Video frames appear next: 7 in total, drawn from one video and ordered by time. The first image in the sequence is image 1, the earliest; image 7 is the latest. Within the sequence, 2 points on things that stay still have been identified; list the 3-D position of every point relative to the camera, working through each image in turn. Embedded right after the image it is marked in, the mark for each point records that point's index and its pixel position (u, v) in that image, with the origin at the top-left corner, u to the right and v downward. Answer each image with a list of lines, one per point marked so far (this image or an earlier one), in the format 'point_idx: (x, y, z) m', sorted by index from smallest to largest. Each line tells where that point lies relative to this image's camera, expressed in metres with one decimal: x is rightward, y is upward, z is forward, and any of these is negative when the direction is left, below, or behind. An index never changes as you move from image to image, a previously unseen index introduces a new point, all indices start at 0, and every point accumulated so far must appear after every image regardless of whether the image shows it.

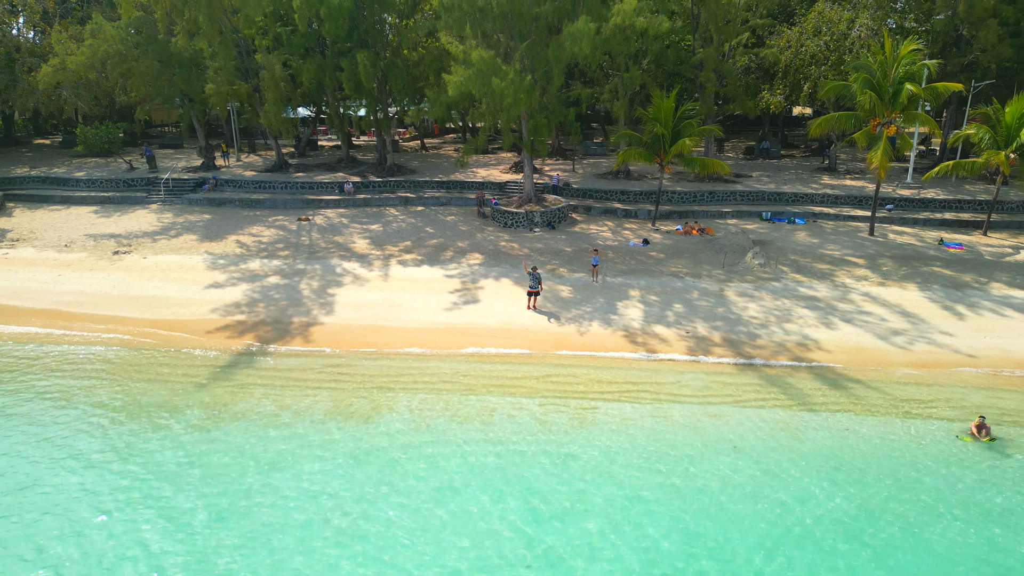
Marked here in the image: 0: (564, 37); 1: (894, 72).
0: (+1.3, +6.4, +19.3) m
1: (+10.0, +5.7, +19.8) m
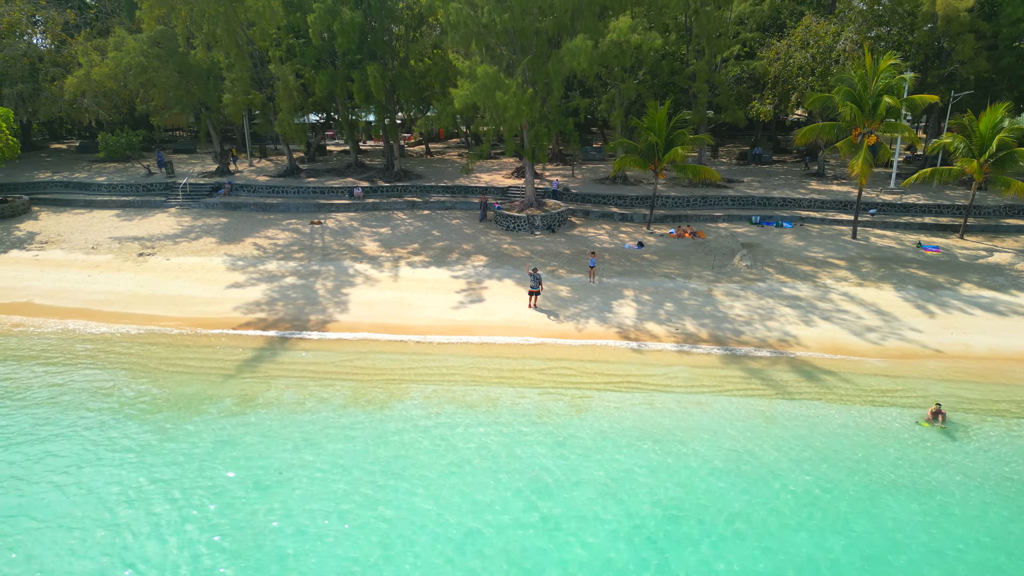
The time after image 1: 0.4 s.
0: (+1.4, +6.4, +20.5) m
1: (+10.1, +5.7, +21.0) m
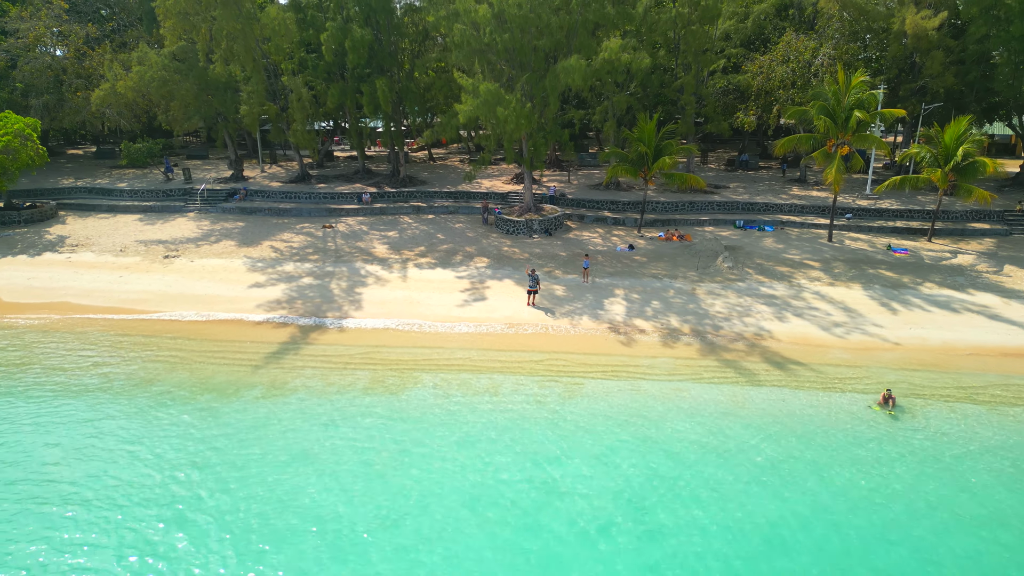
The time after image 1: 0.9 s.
0: (+1.4, +6.4, +22.2) m
1: (+10.1, +5.7, +22.7) m
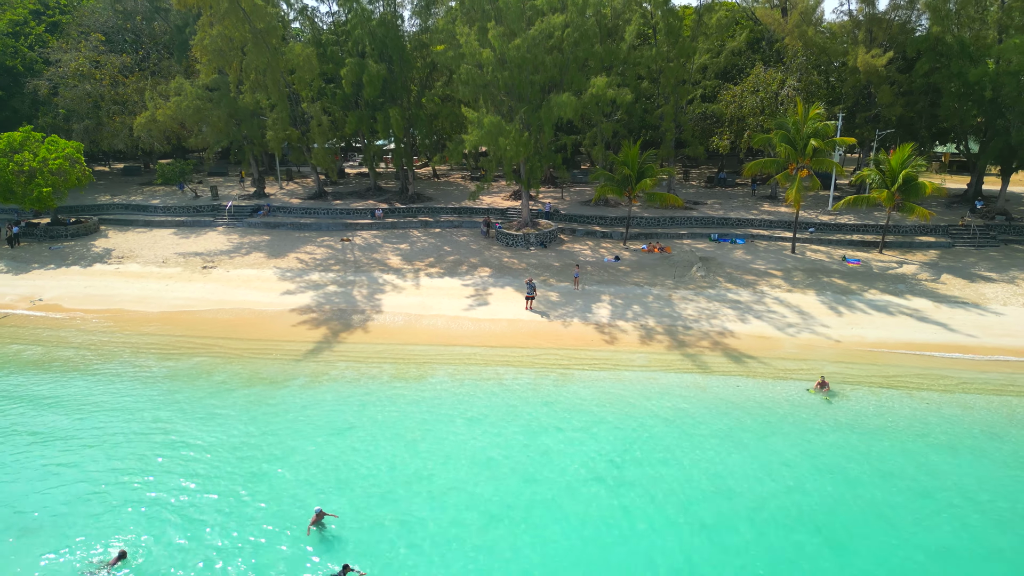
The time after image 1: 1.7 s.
0: (+1.3, +6.2, +25.3) m
1: (+10.0, +5.5, +25.9) m
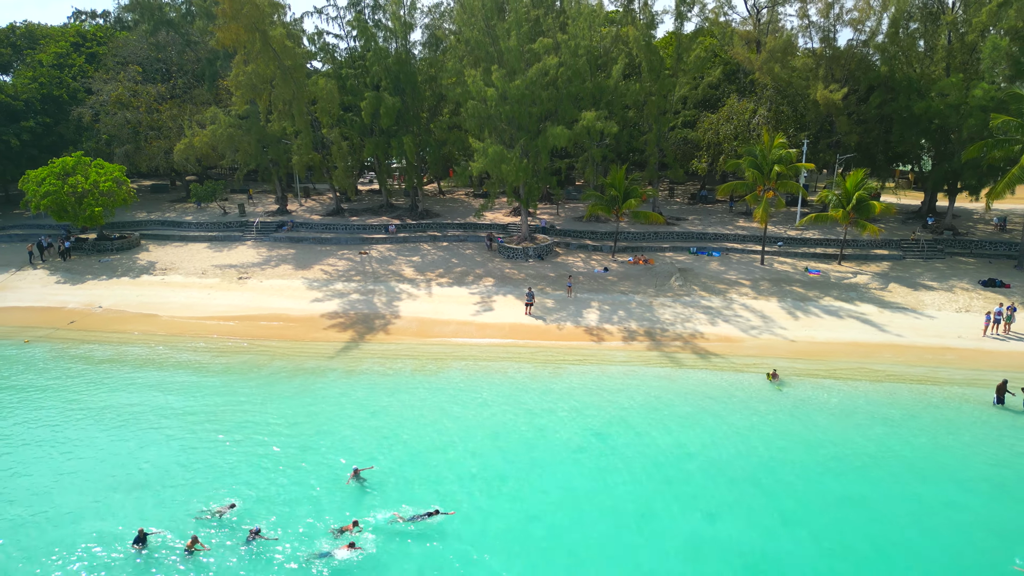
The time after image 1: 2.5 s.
0: (+1.4, +5.9, +28.8) m
1: (+10.1, +5.2, +29.4) m
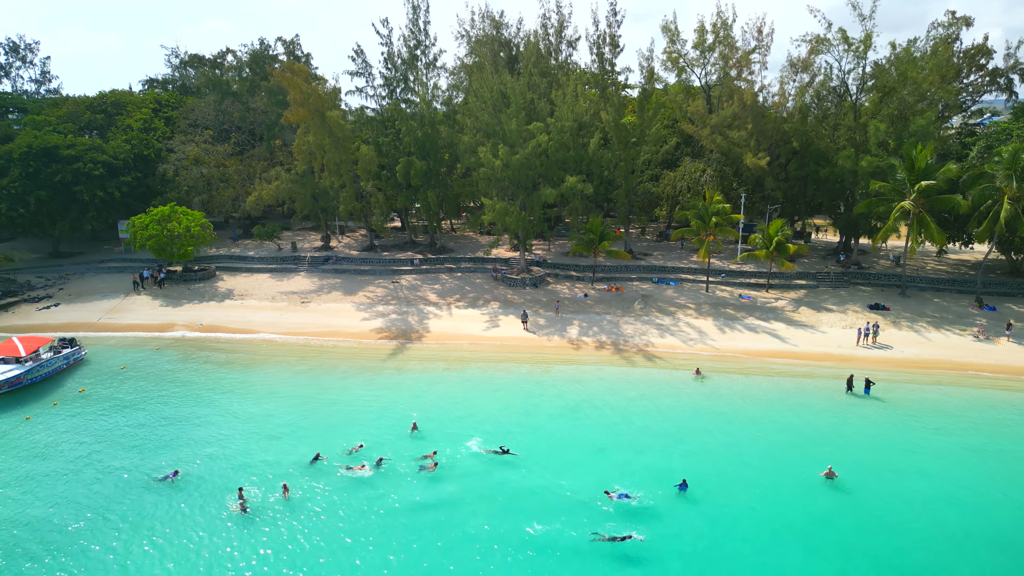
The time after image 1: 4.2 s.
0: (+1.4, +4.8, +37.8) m
1: (+10.1, +4.1, +38.5) m
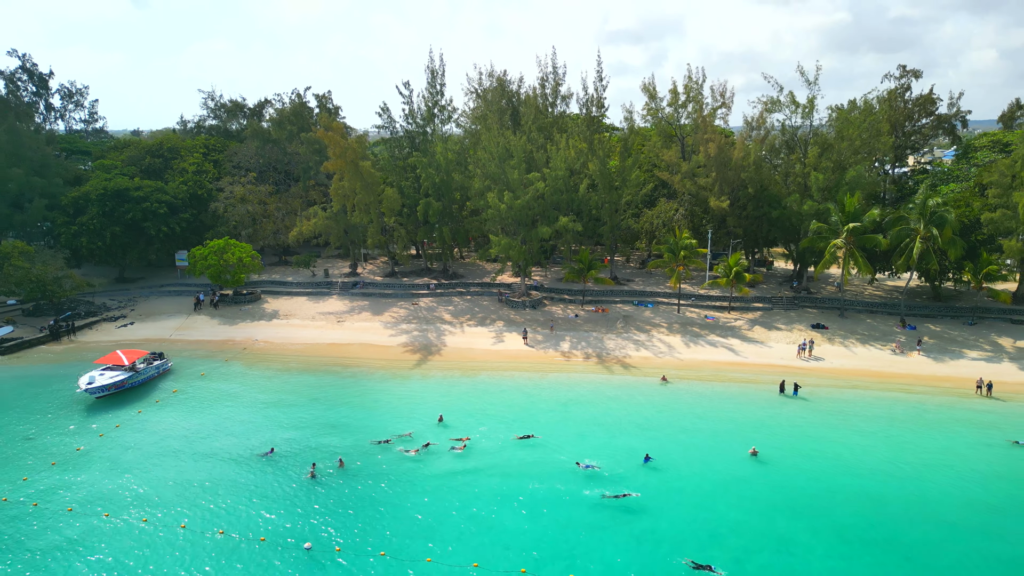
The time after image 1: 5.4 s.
0: (+1.6, +3.5, +45.4) m
1: (+10.3, +2.7, +46.0) m
